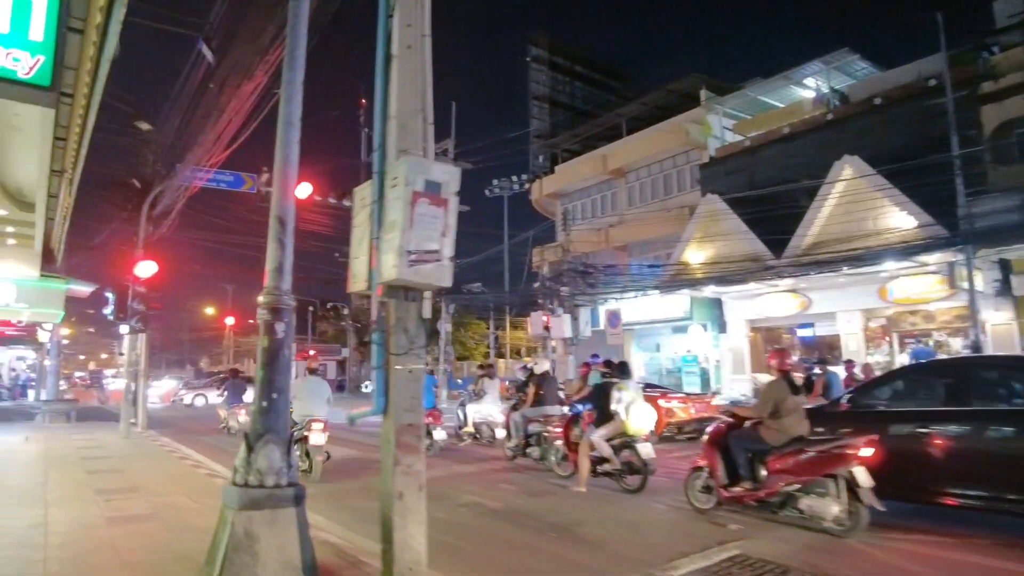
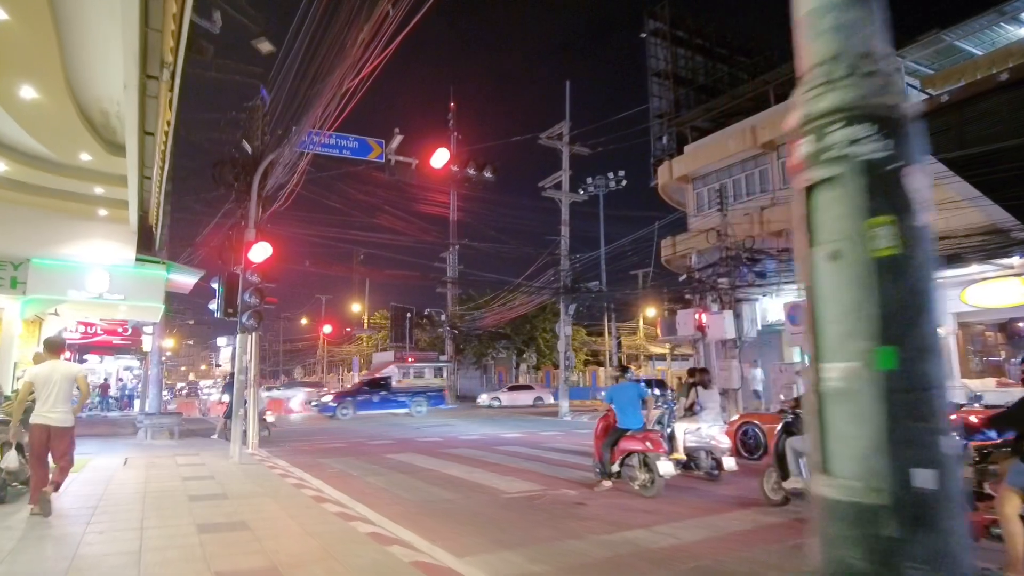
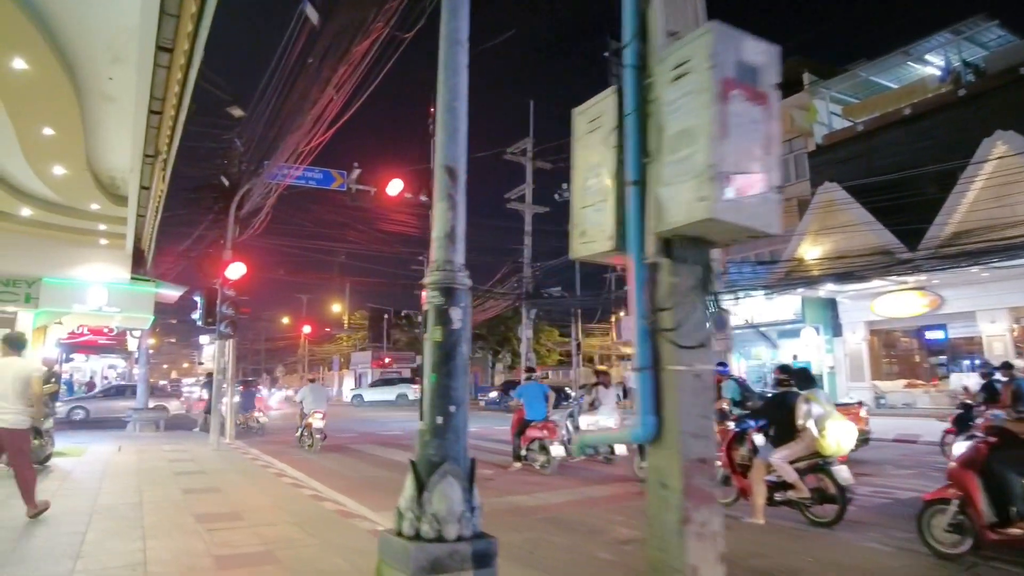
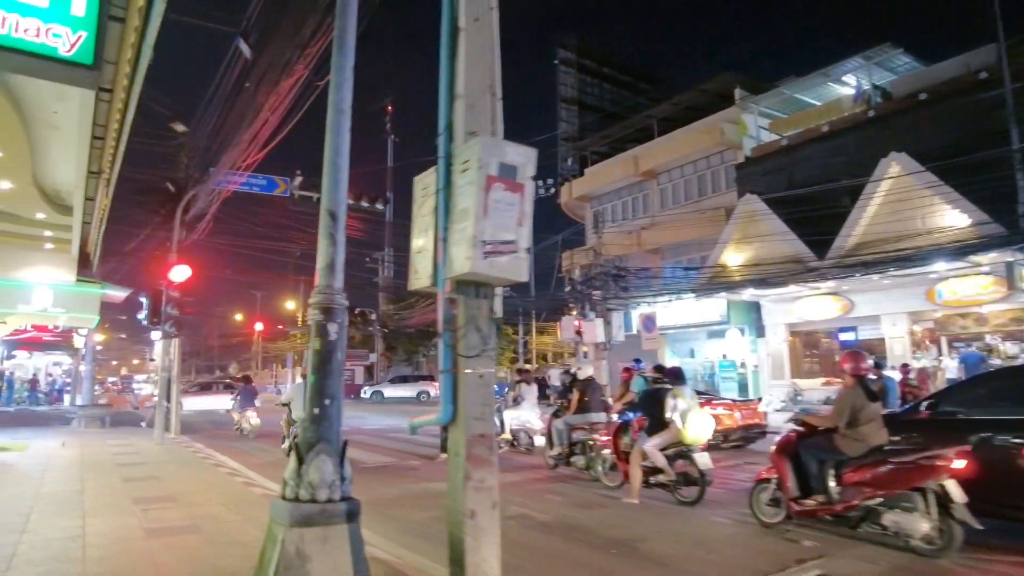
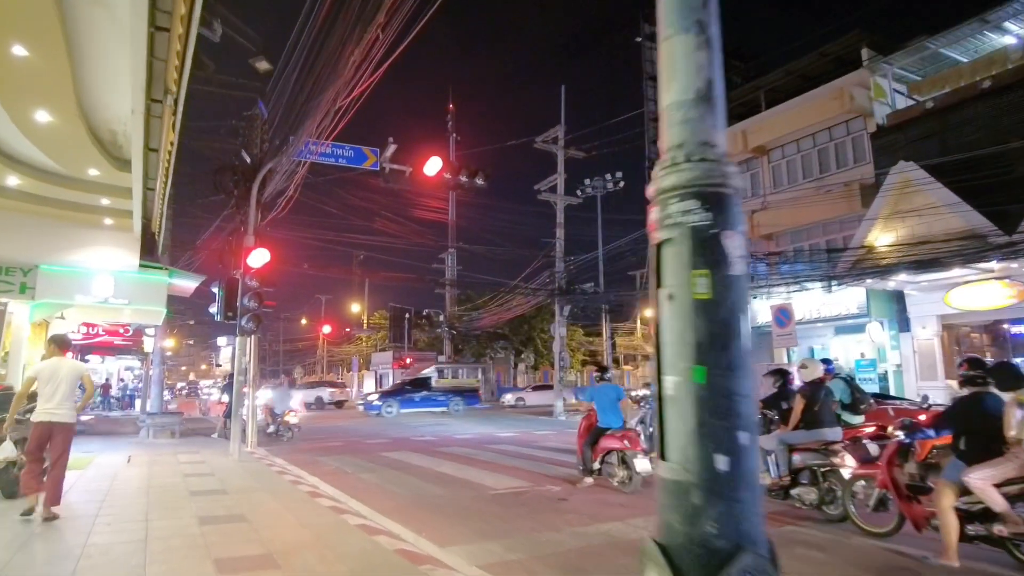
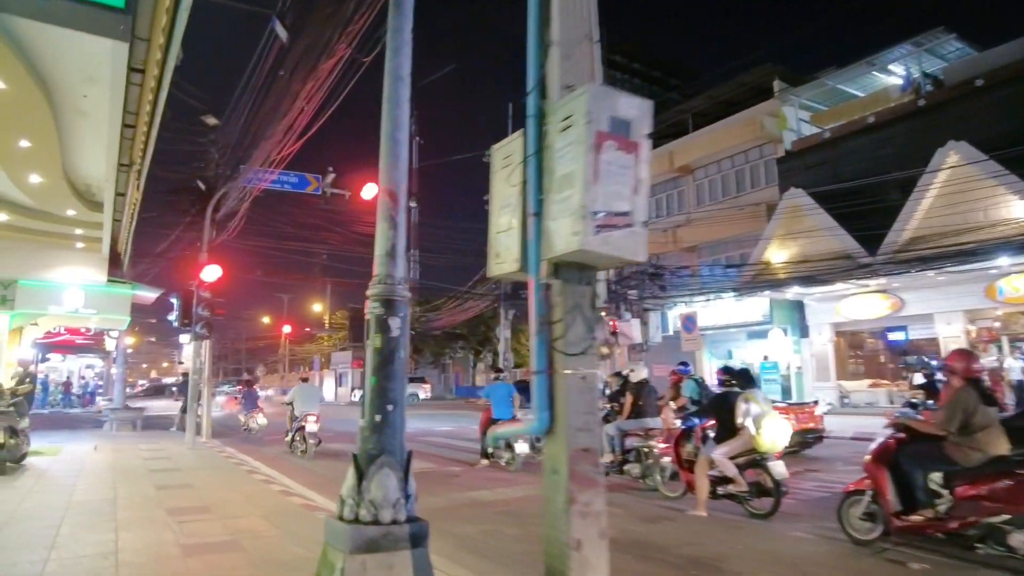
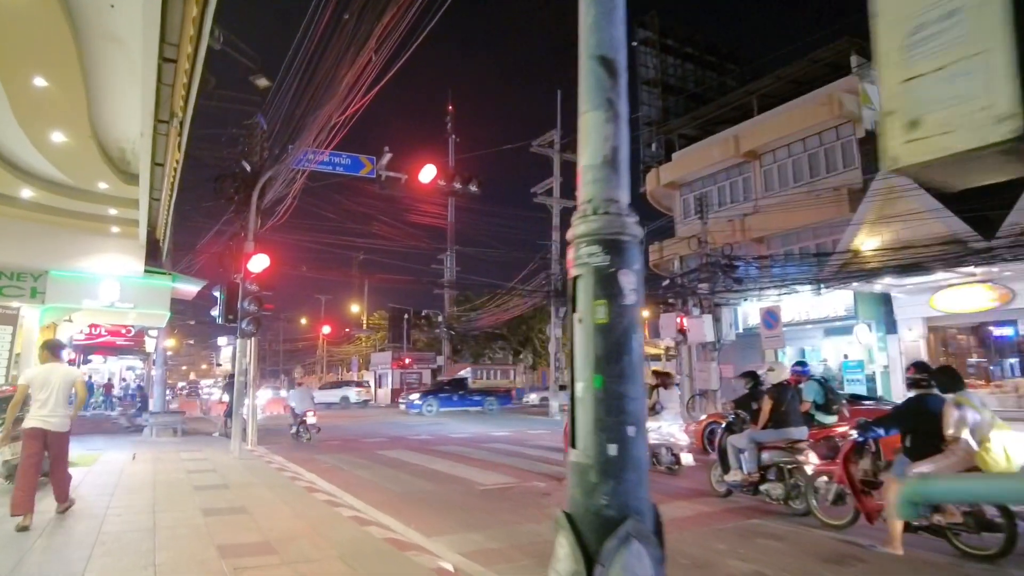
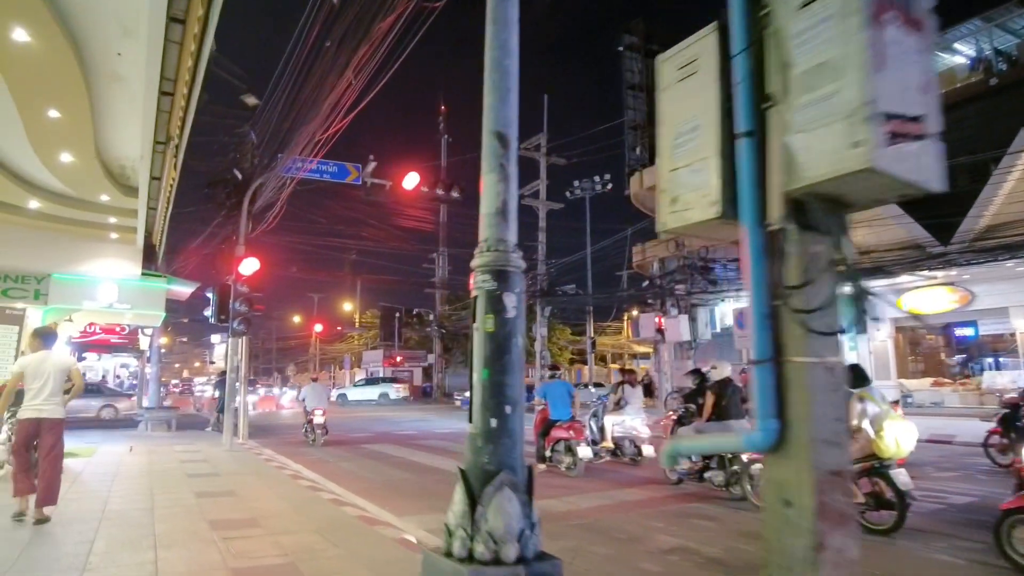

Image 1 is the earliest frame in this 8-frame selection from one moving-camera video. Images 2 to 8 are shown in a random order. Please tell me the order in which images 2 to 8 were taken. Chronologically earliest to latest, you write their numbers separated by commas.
4, 6, 3, 8, 7, 5, 2
